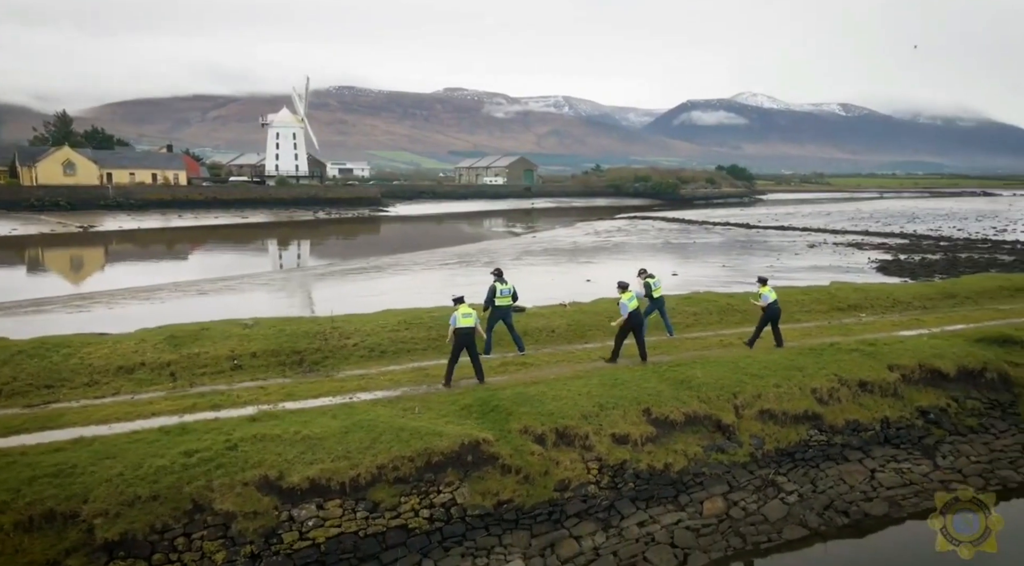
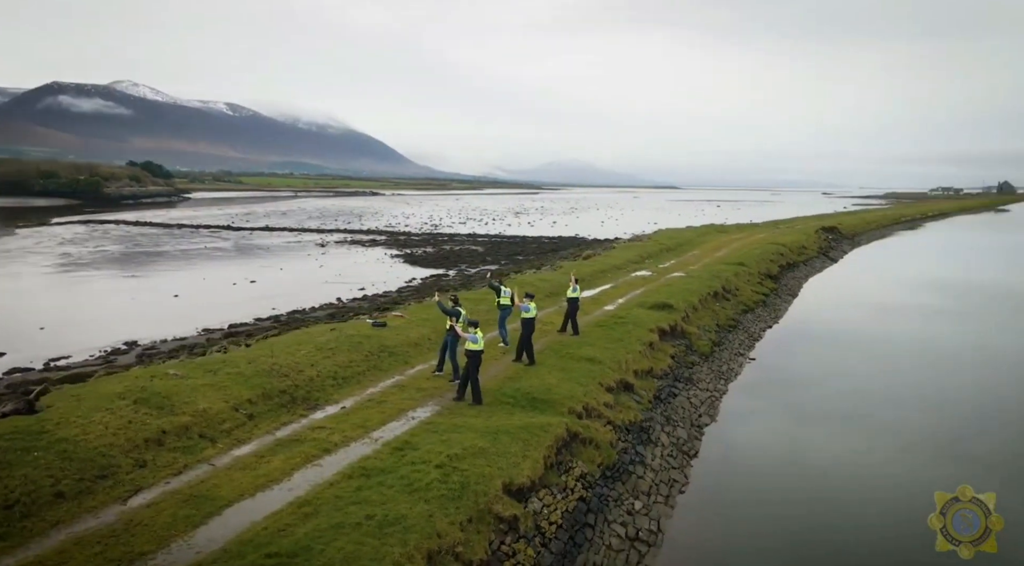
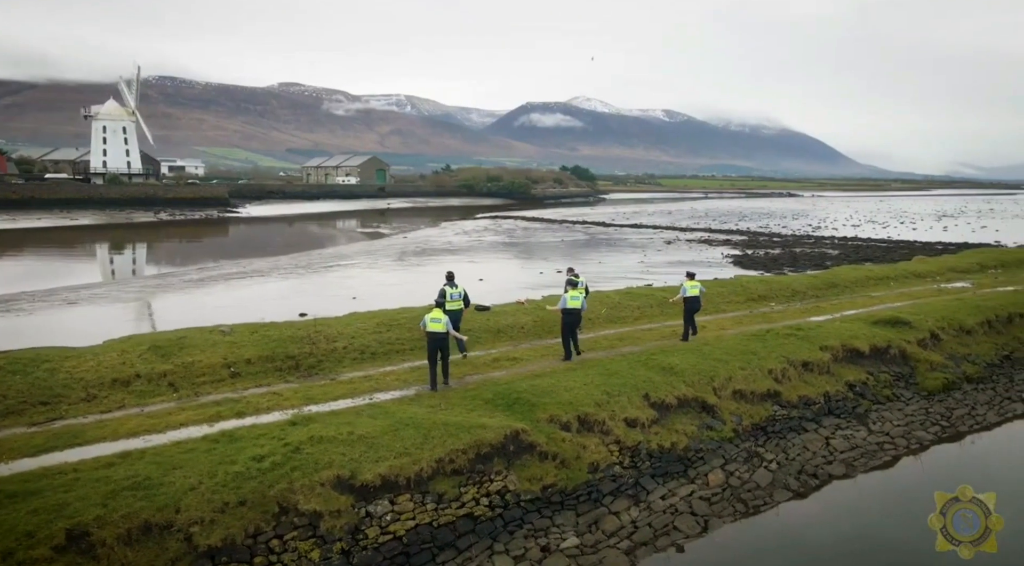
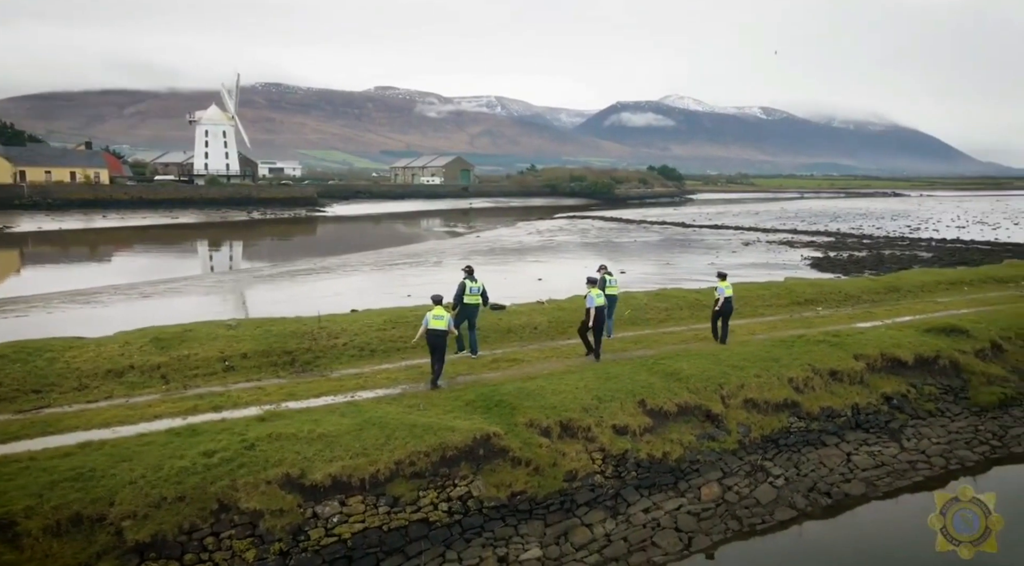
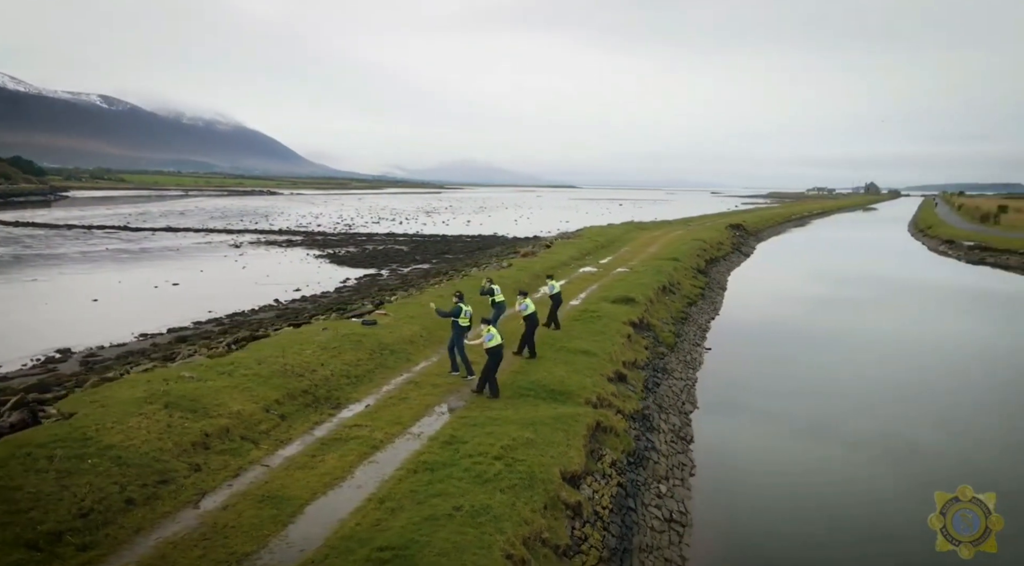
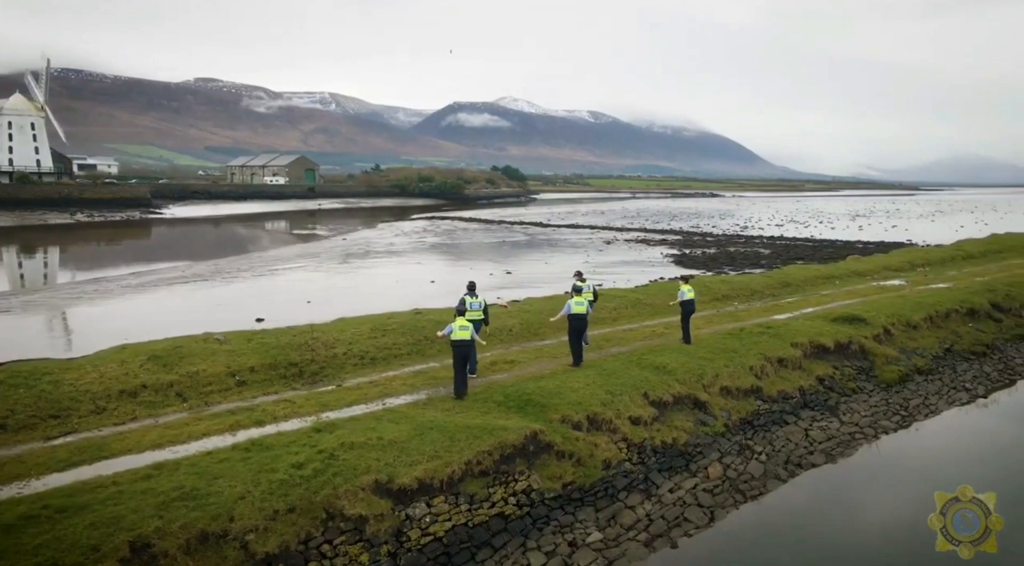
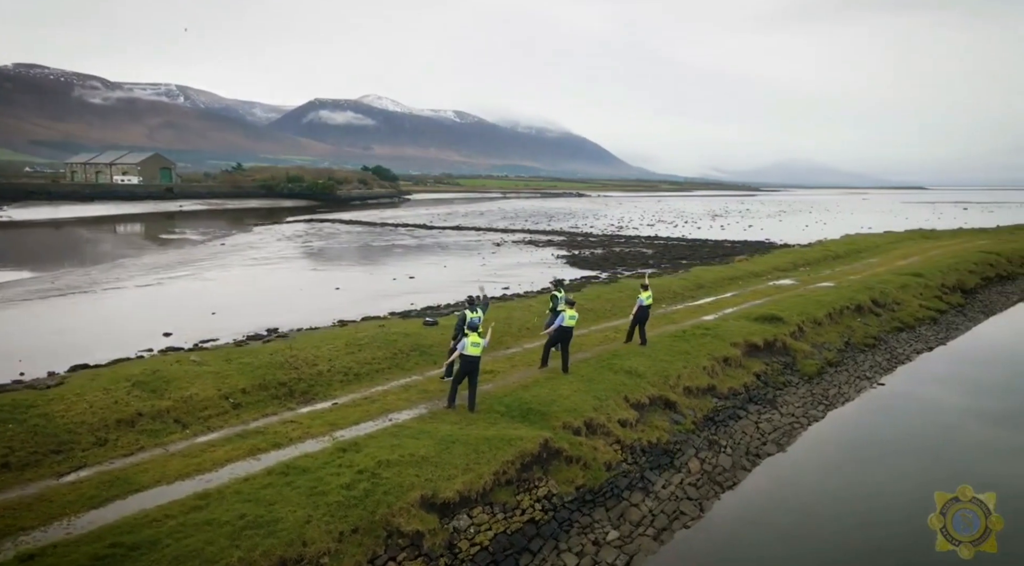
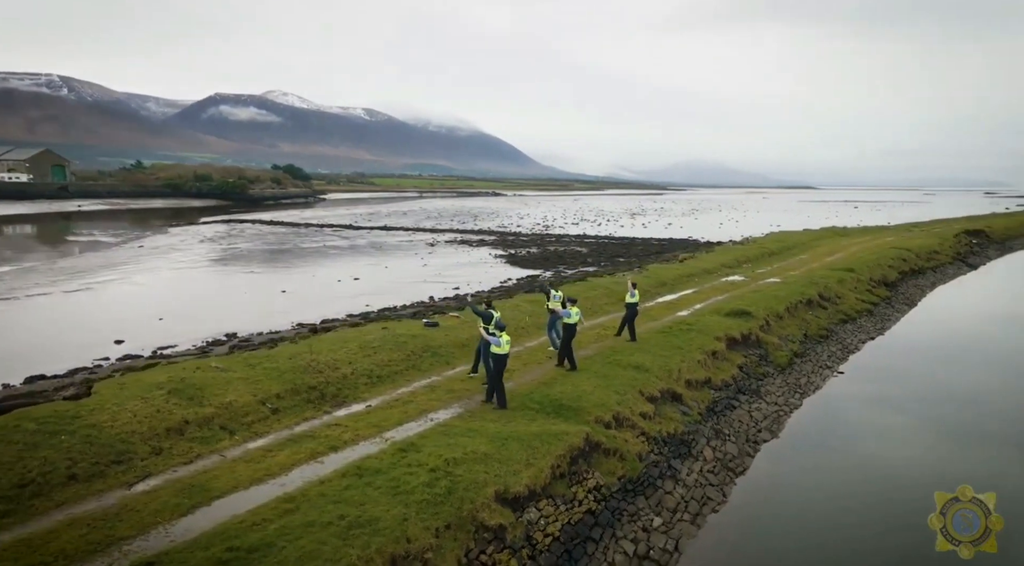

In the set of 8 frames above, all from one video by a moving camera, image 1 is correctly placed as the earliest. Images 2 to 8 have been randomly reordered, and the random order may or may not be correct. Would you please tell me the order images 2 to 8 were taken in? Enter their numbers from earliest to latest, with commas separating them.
4, 3, 6, 7, 8, 2, 5
